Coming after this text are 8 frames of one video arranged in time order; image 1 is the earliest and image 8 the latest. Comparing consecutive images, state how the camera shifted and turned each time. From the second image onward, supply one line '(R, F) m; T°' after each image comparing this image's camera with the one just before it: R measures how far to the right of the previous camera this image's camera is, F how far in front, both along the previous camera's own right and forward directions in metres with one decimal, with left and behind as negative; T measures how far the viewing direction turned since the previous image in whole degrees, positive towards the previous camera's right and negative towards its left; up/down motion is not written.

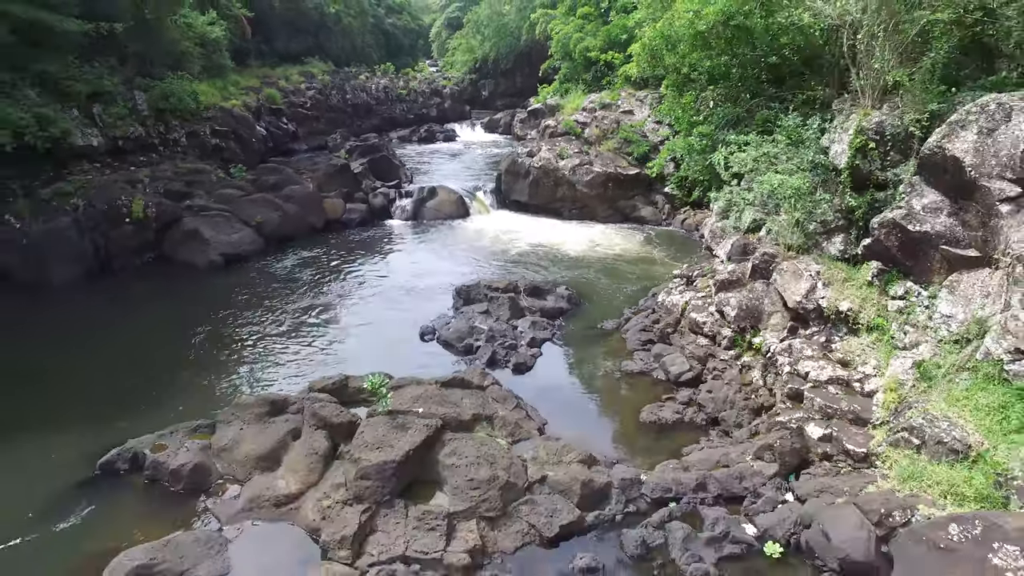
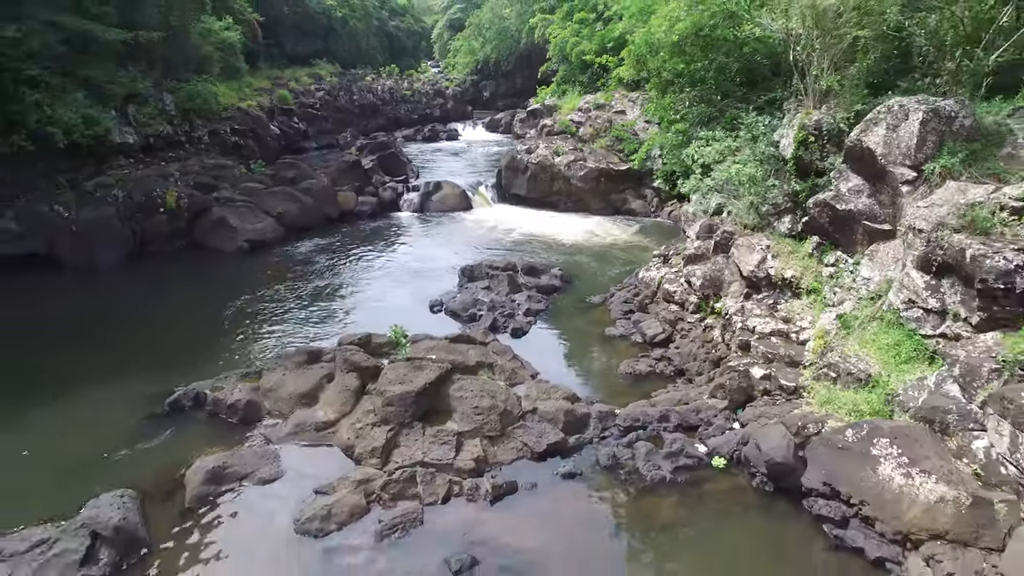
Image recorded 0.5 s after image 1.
(+0.1, -1.8) m; 0°
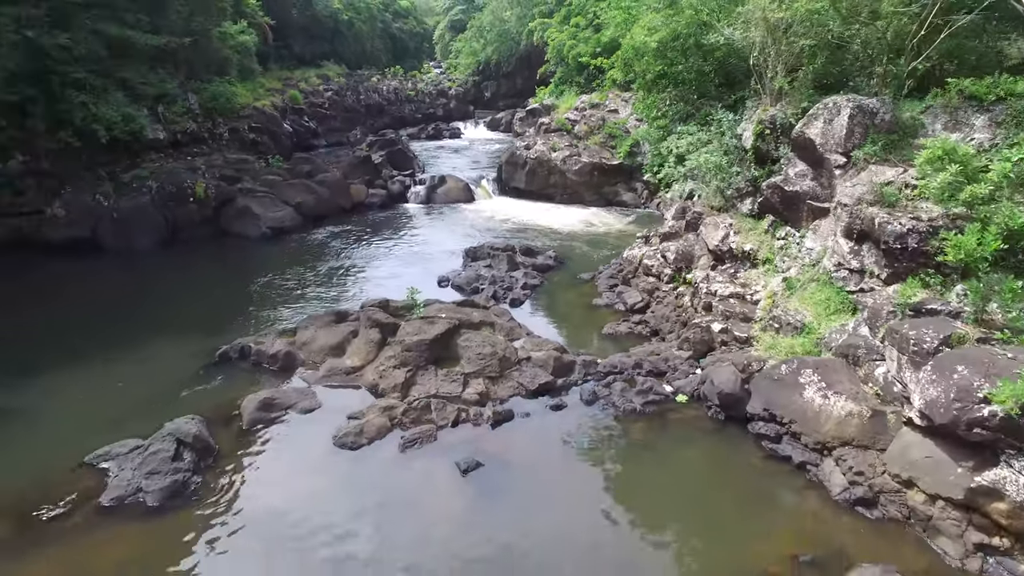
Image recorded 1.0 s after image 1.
(0.0, -1.8) m; 0°
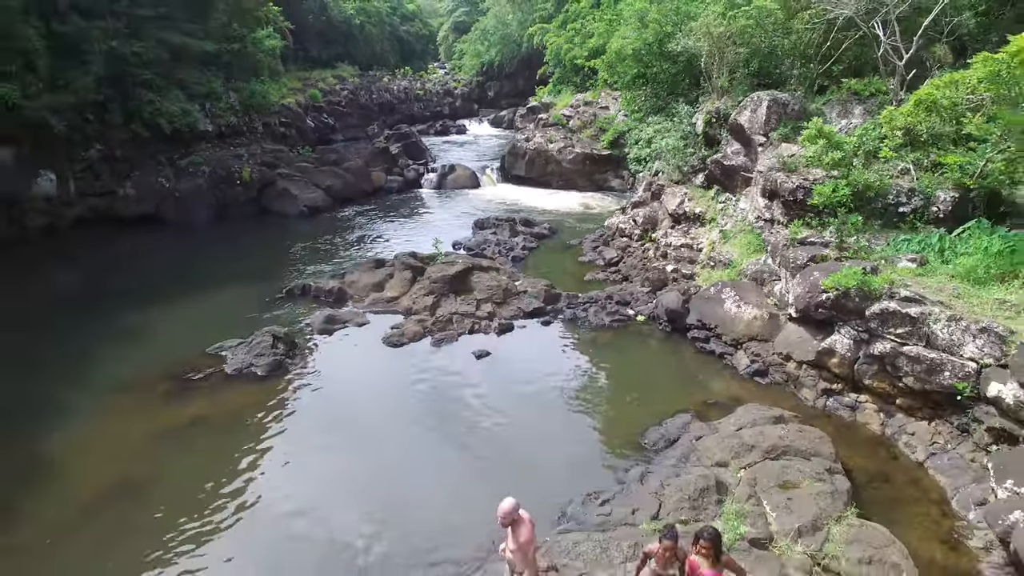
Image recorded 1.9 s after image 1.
(0.0, -3.5) m; 0°
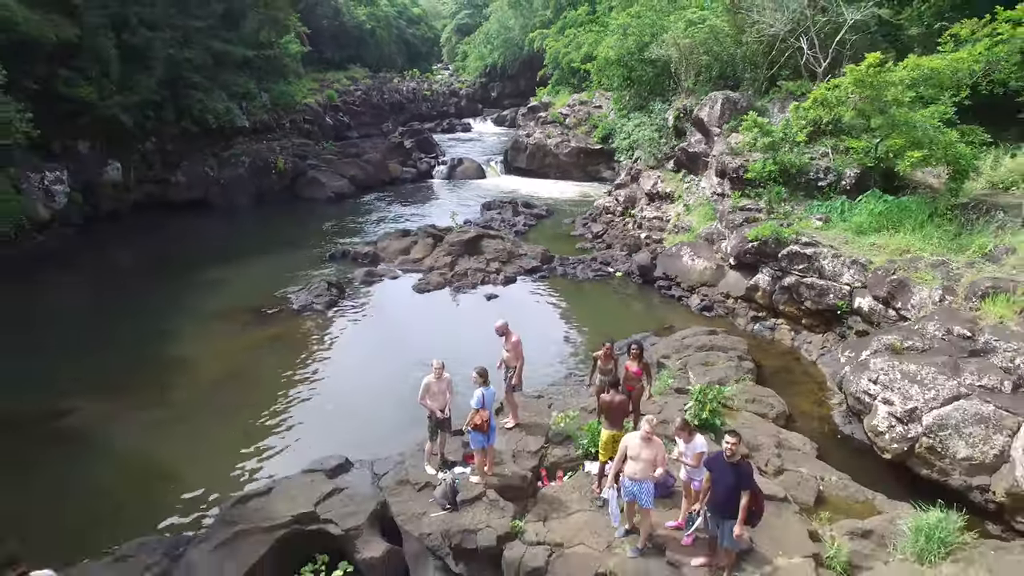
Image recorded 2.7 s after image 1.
(0.0, -3.3) m; 0°
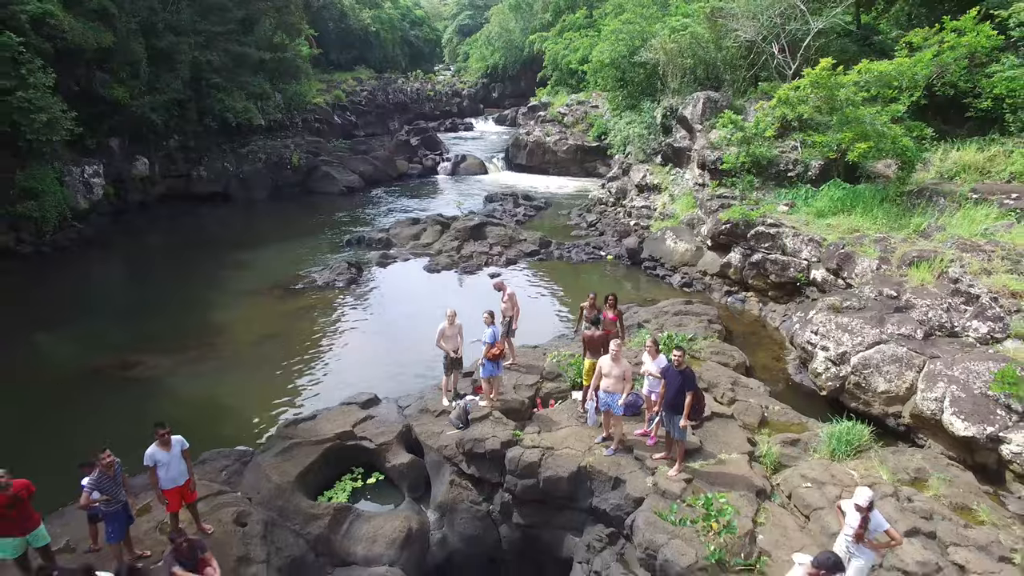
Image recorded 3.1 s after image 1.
(0.0, -1.8) m; 0°
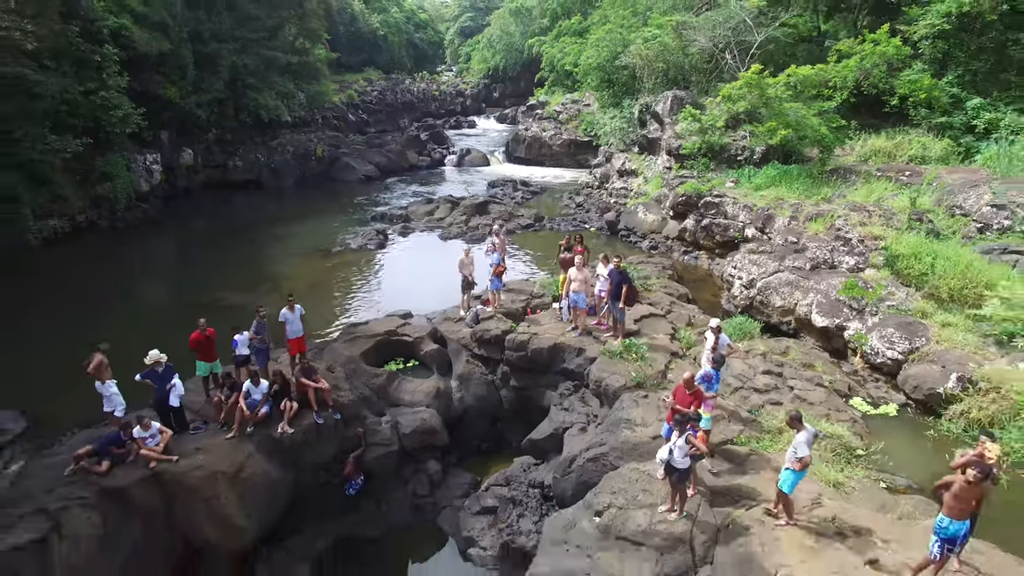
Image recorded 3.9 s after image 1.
(0.0, -3.7) m; 0°
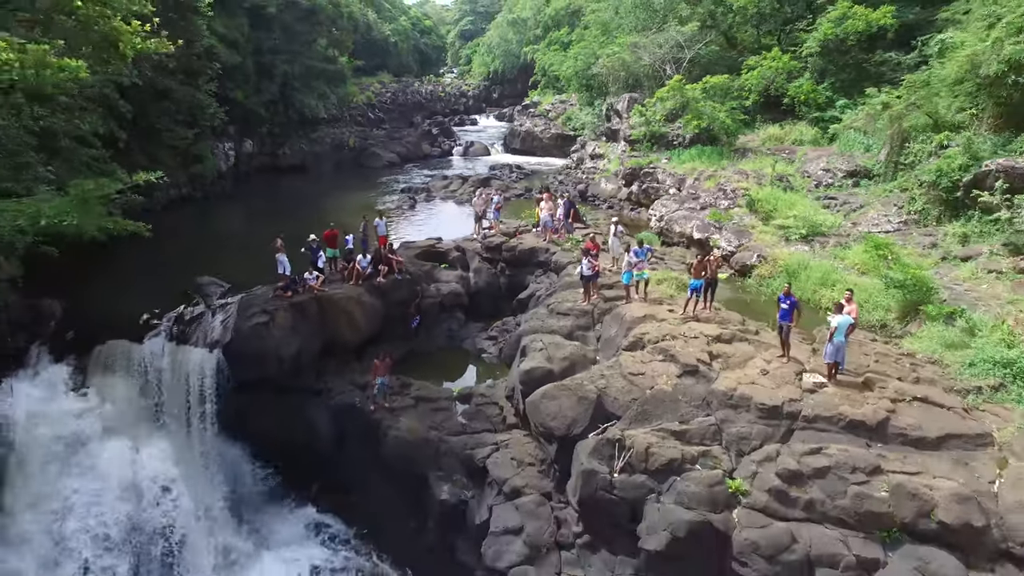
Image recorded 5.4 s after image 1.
(+0.1, -7.4) m; 0°
